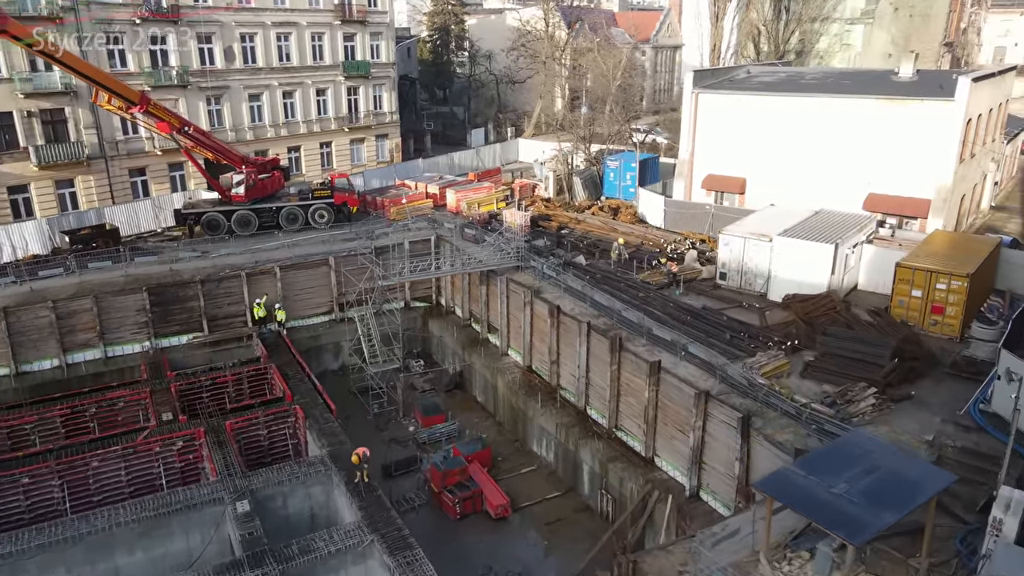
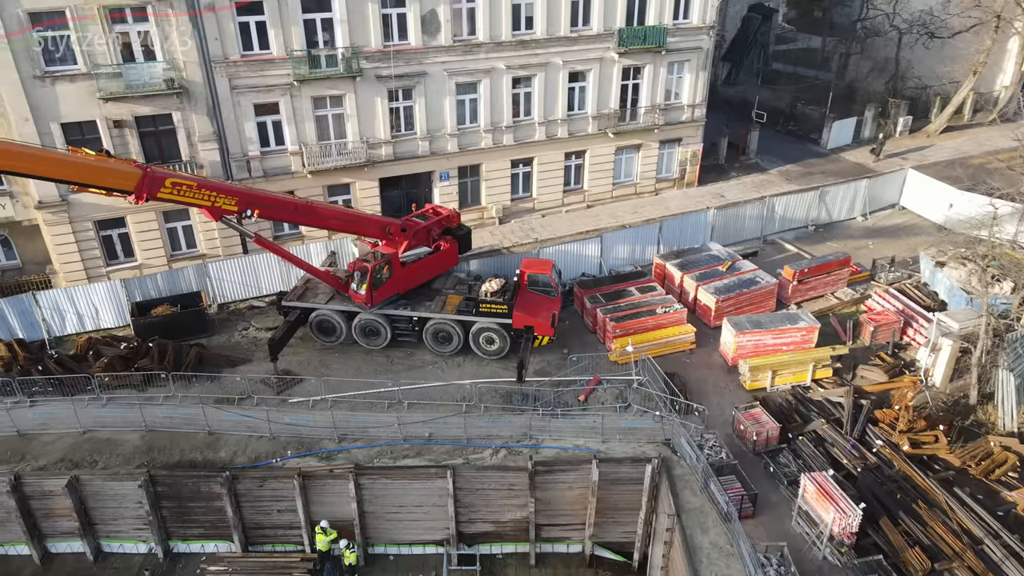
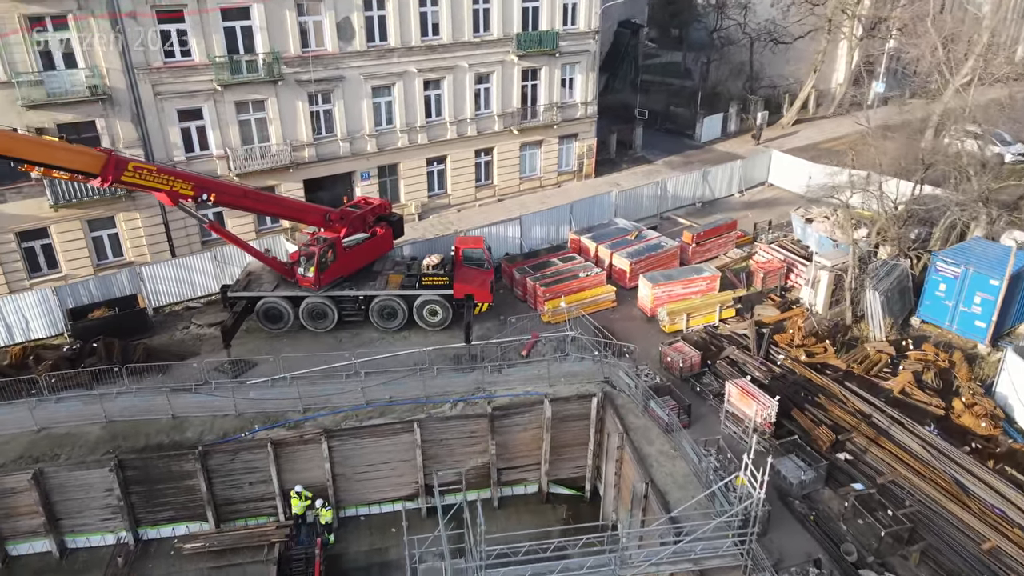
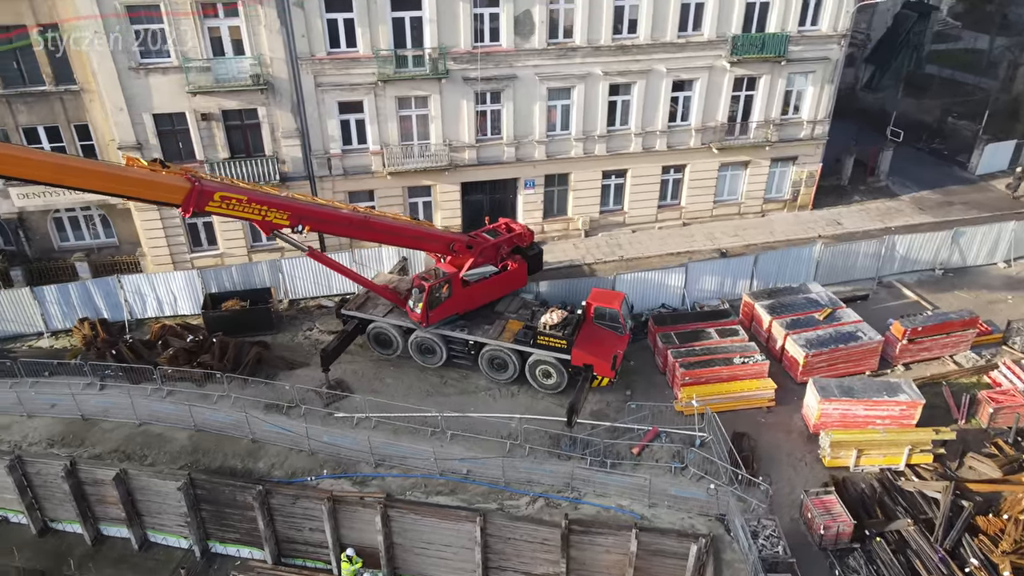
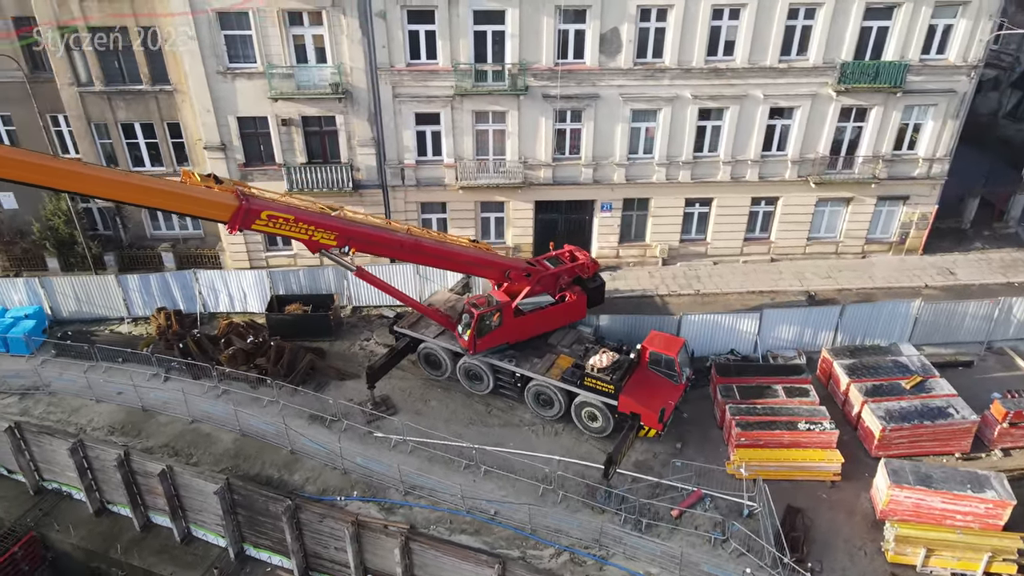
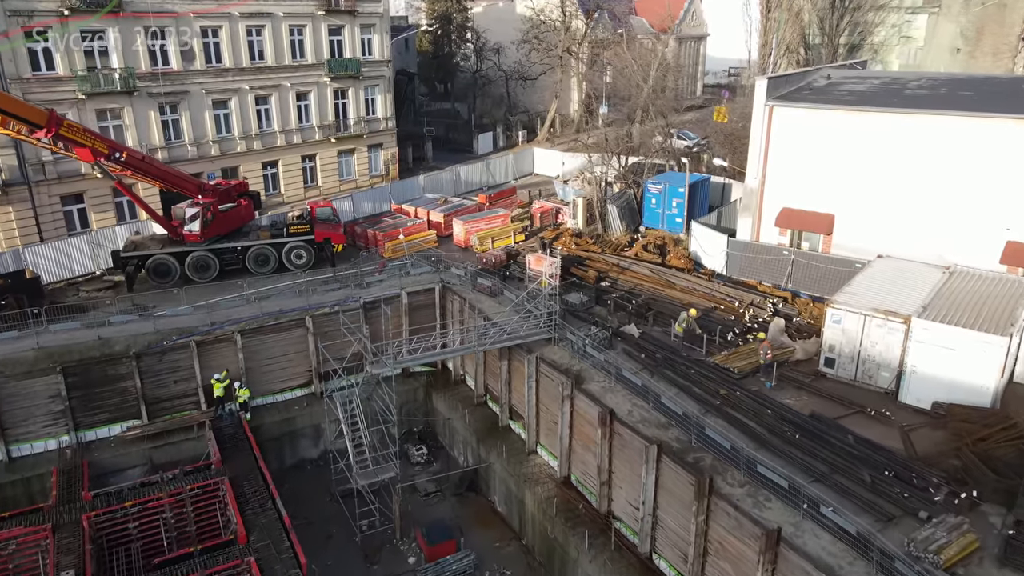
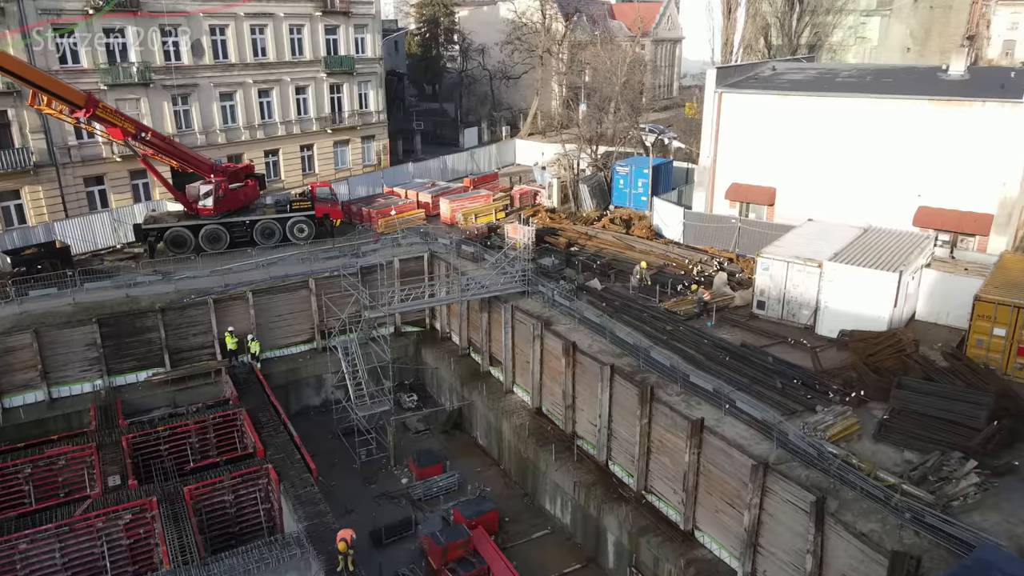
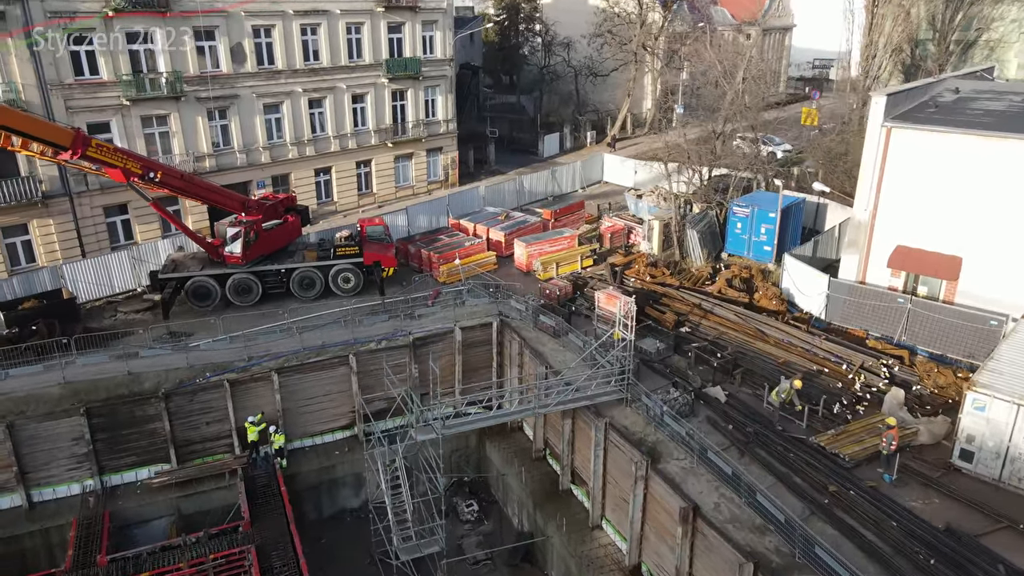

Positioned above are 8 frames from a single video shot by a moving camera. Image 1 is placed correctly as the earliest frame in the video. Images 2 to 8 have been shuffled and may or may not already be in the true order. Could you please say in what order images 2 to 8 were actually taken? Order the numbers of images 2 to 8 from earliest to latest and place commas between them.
7, 6, 8, 3, 2, 4, 5
